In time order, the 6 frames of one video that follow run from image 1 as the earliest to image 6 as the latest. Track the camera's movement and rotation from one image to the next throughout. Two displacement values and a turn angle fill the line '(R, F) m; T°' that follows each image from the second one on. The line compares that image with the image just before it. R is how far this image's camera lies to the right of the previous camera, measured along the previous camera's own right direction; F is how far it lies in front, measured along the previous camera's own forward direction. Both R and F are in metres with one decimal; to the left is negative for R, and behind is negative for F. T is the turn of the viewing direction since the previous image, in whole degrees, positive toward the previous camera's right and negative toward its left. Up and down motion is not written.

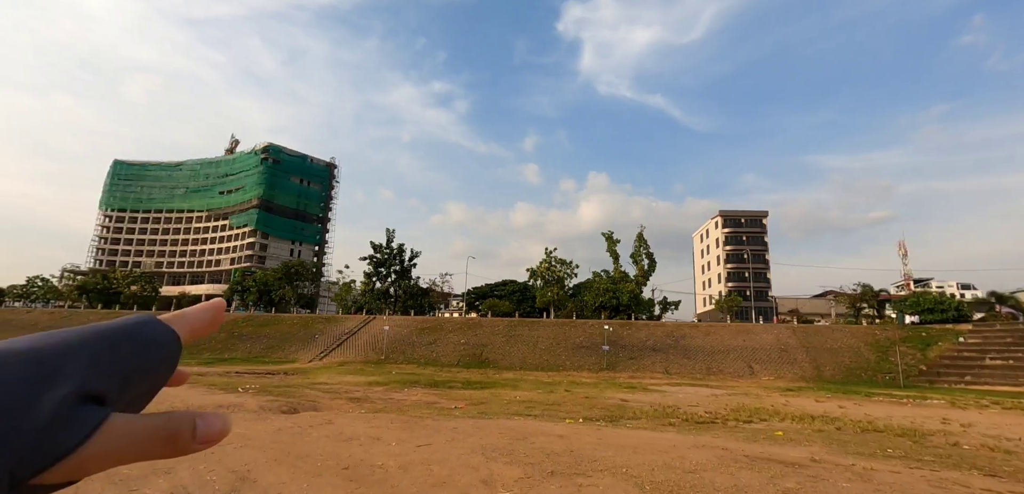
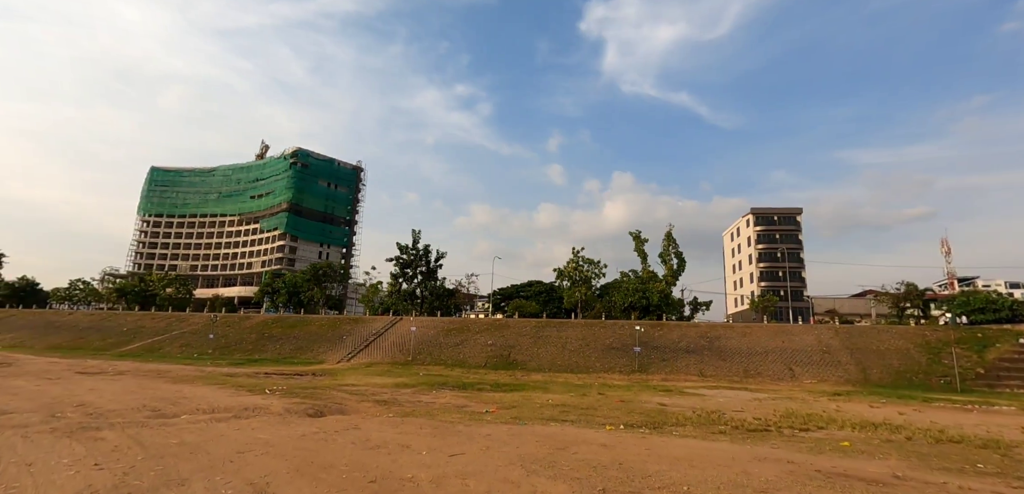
(-0.3, +0.8) m; -3°
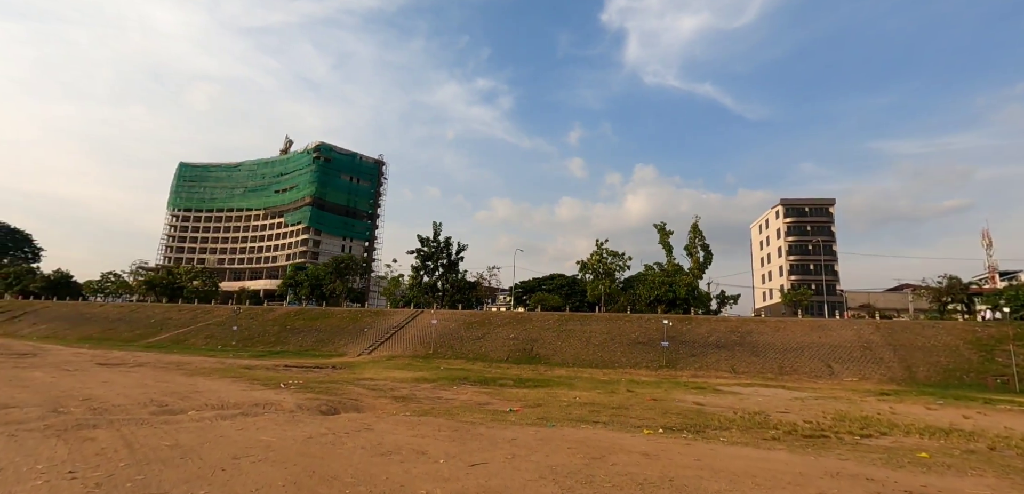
(-0.1, +1.2) m; -2°
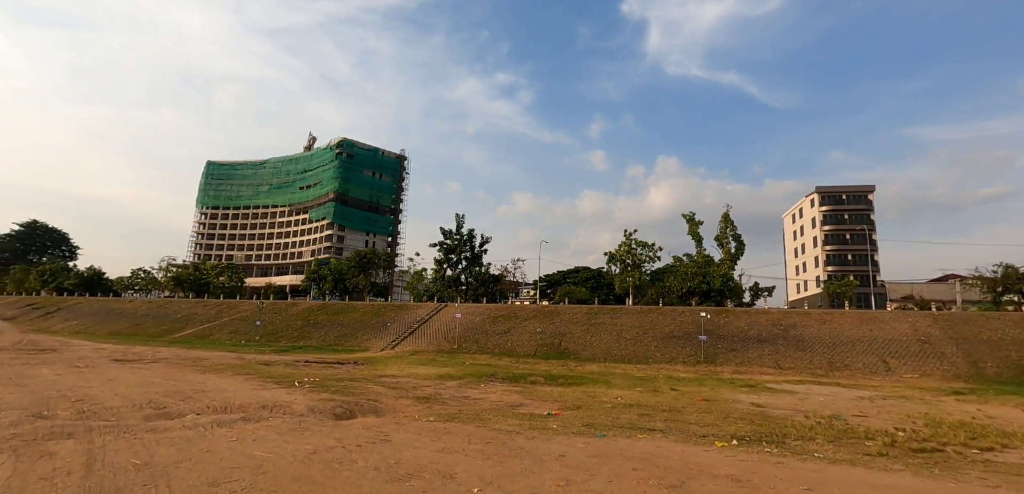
(-0.4, +1.9) m; -3°
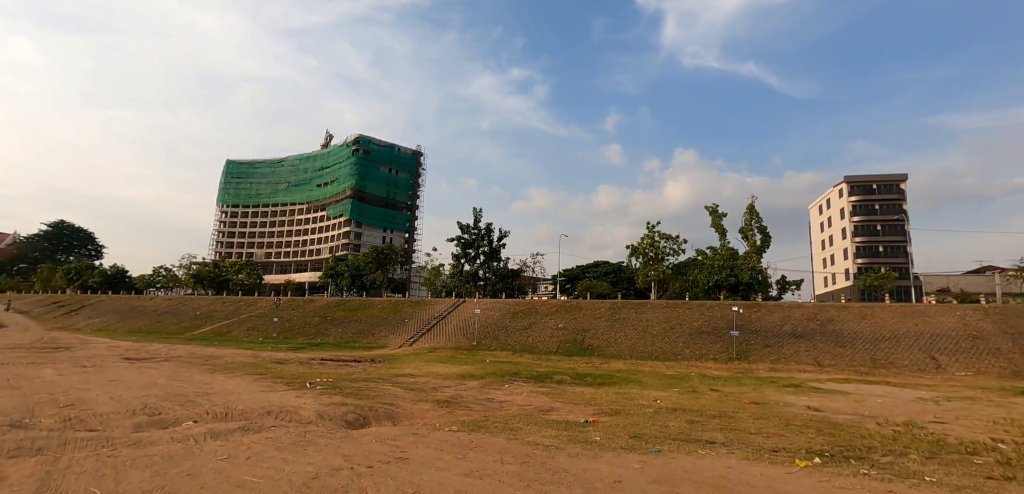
(-0.3, +1.5) m; -2°
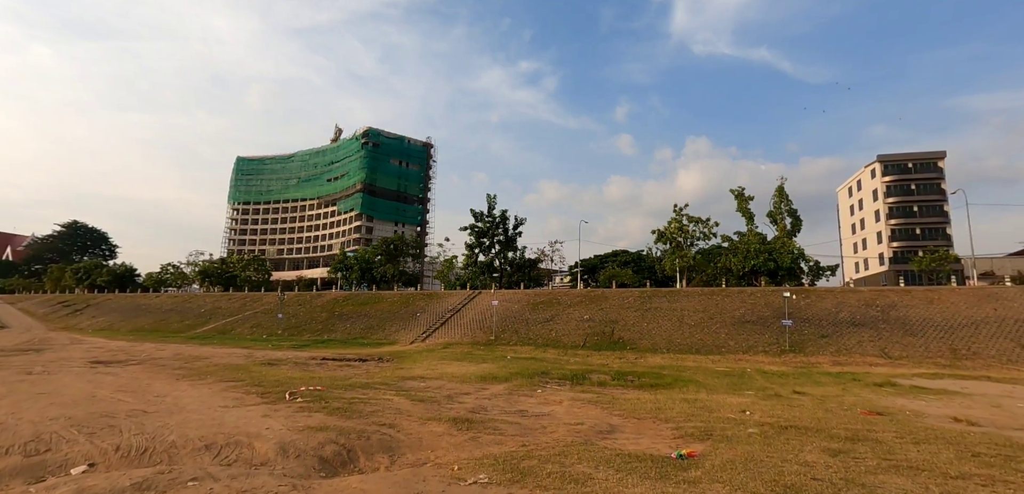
(-0.6, +3.8) m; -2°
